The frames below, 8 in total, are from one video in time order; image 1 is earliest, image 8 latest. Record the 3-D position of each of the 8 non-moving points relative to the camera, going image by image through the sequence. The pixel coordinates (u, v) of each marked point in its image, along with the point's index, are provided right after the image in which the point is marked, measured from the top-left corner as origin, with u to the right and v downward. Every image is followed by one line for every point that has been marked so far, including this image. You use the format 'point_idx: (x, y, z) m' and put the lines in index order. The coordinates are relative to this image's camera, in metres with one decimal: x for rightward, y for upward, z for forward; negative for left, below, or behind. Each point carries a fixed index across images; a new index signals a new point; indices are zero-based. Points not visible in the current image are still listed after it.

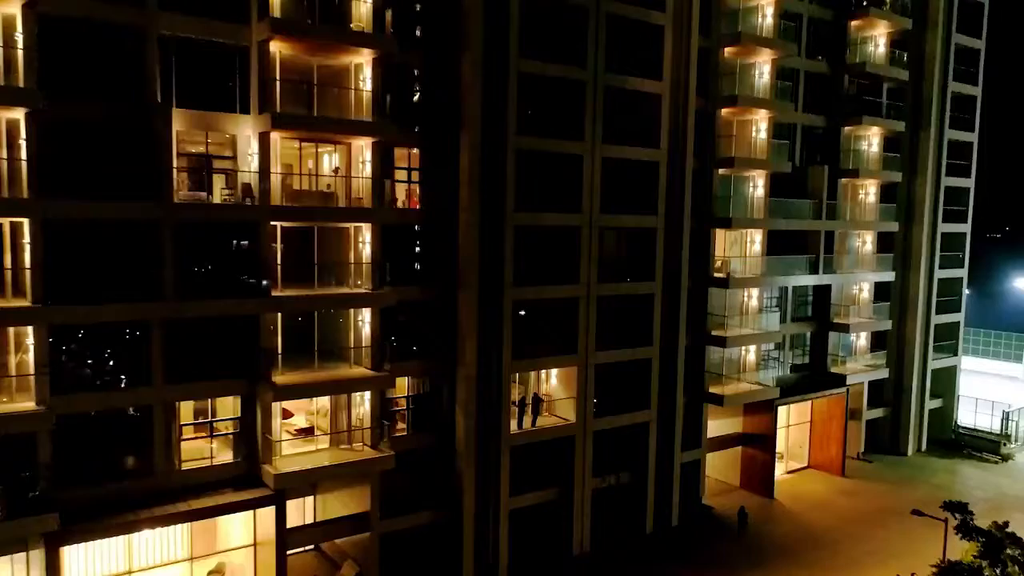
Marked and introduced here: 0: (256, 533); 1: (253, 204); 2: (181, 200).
0: (-8.4, -7.9, +19.8) m
1: (-7.9, +2.6, +18.7) m
2: (-9.5, +2.7, +18.3) m
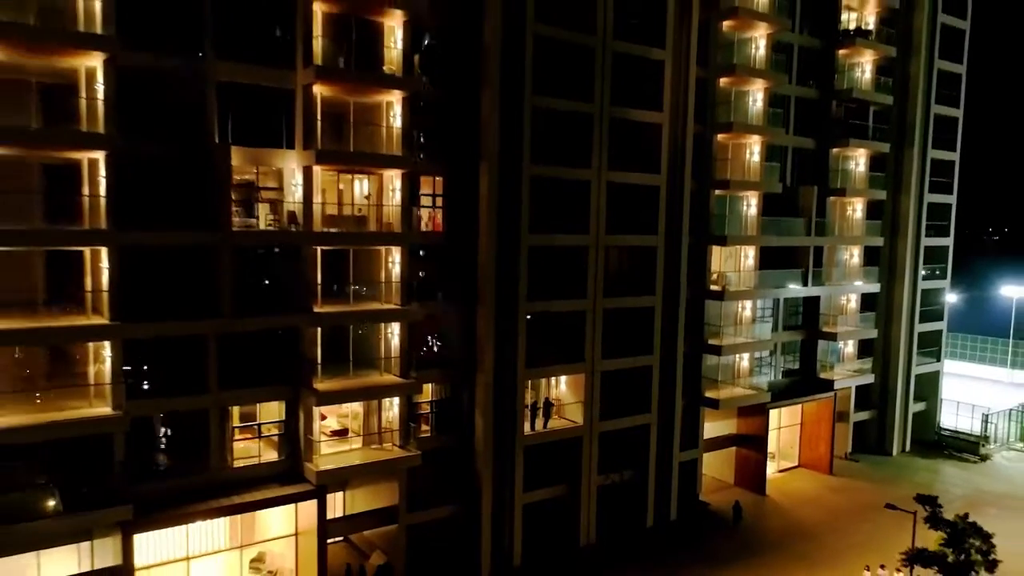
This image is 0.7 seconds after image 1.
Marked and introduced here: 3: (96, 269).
0: (-7.9, -8.5, +22.1) m
1: (-7.4, +2.0, +21.0) m
2: (-9.0, +2.1, +20.5) m
3: (-12.9, +0.6, +18.8) m
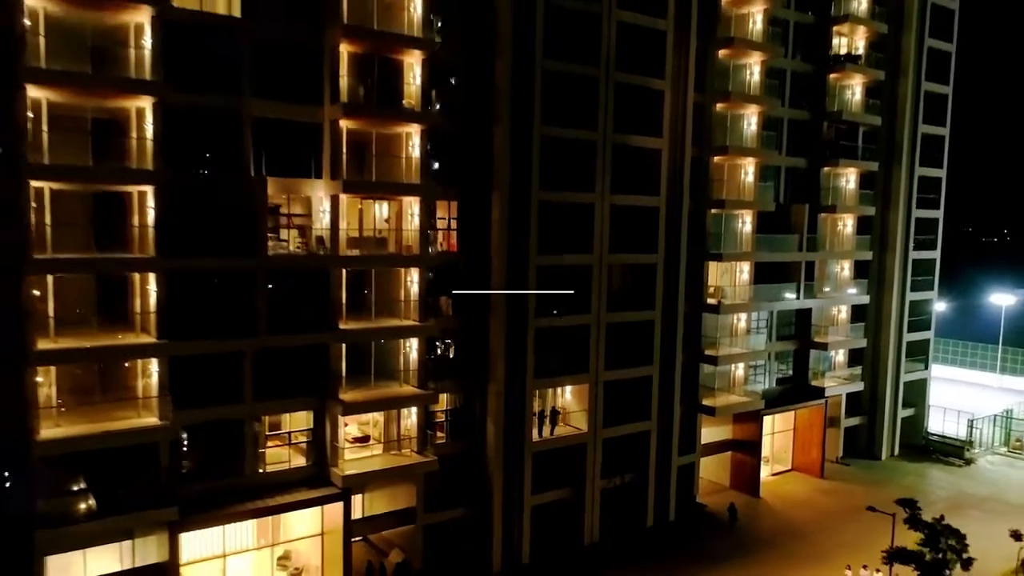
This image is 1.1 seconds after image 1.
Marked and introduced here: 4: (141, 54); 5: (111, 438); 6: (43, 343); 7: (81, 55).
0: (-7.5, -9.2, +23.9) m
1: (-7.0, +1.3, +22.7) m
2: (-8.6, +1.4, +22.3) m
3: (-12.5, -0.1, +20.6) m
4: (-12.0, +7.6, +19.8) m
5: (-12.7, -4.8, +19.3) m
6: (-14.6, -1.7, +19.0) m
7: (-13.7, +7.3, +19.4) m
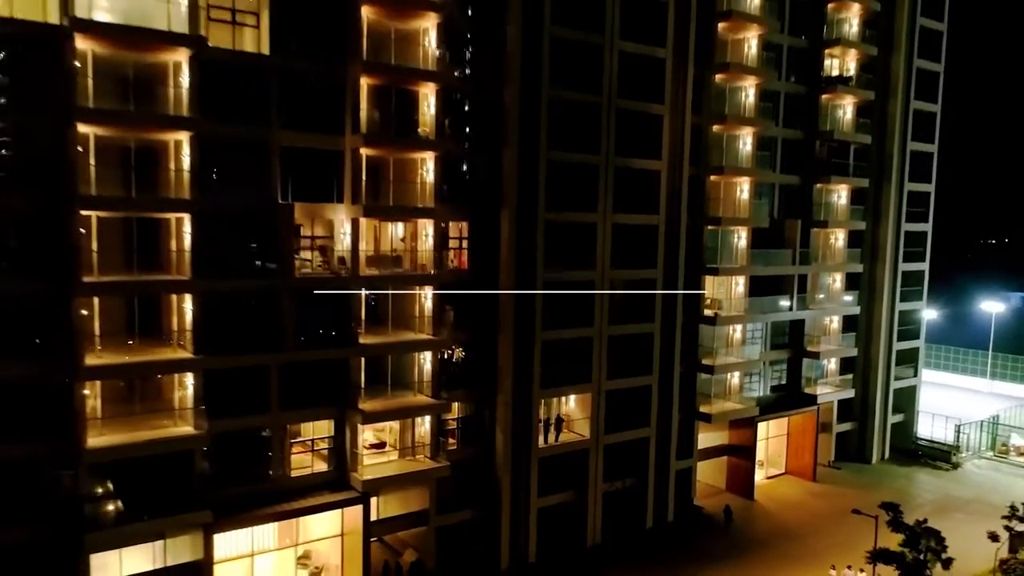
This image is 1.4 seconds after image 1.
0: (-7.1, -9.9, +25.5) m
1: (-6.6, +0.6, +24.4) m
2: (-8.2, +0.7, +23.9) m
3: (-12.1, -0.8, +22.2) m
4: (-11.7, +6.9, +21.4) m
5: (-12.4, -5.5, +20.9) m
6: (-14.2, -2.4, +20.6) m
7: (-13.4, +6.7, +21.1) m
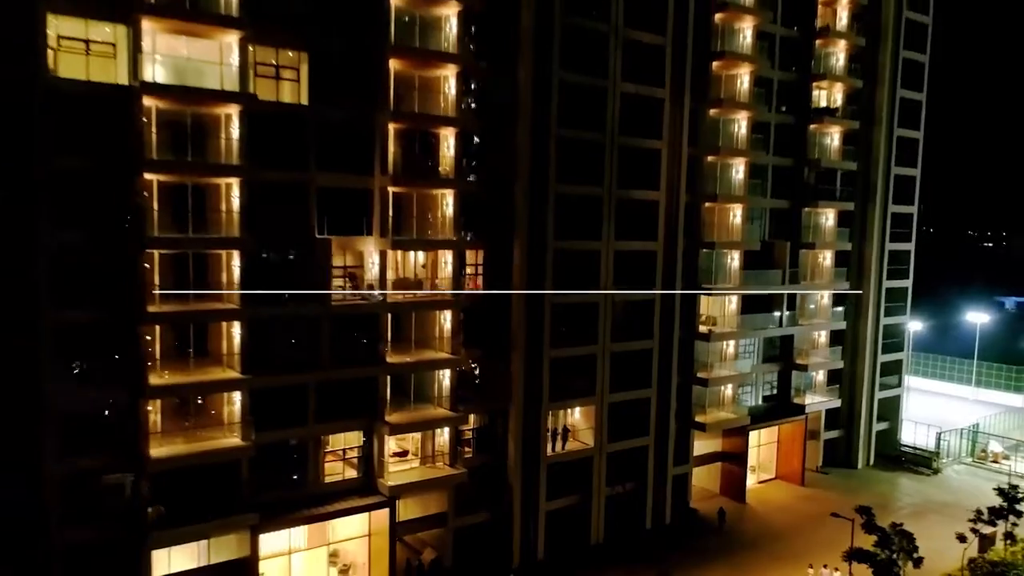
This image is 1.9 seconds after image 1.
0: (-6.6, -11.0, +28.1) m
1: (-6.1, -0.5, +27.0) m
2: (-7.7, -0.4, +26.6) m
3: (-11.6, -1.9, +24.9) m
4: (-11.1, +5.8, +24.0) m
5: (-11.9, -6.5, +23.6) m
6: (-13.7, -3.5, +23.3) m
7: (-12.8, +5.6, +23.7) m
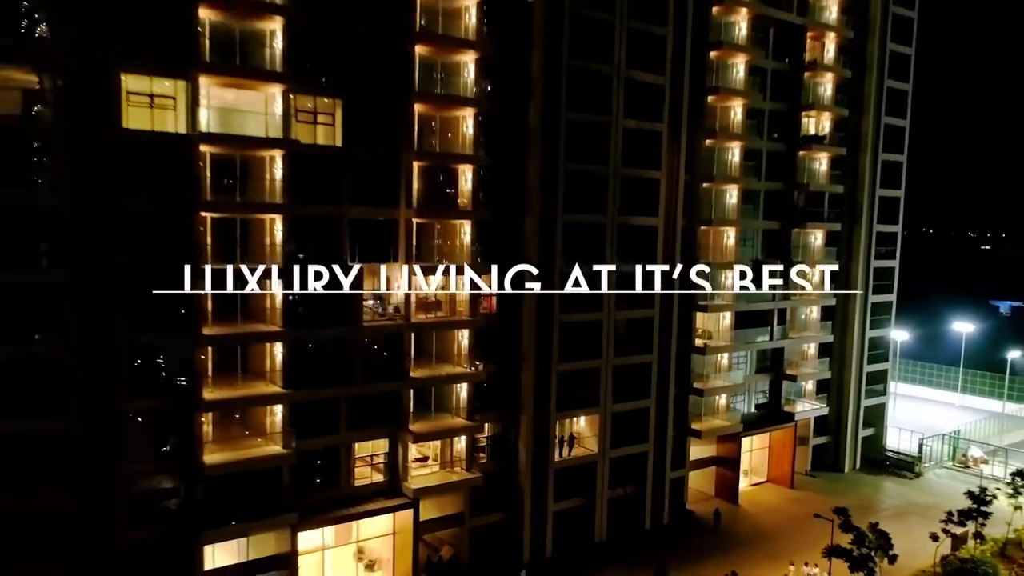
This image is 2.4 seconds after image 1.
0: (-6.0, -12.1, +31.0) m
1: (-5.5, -1.5, +29.9) m
2: (-7.1, -1.5, +29.4) m
3: (-11.0, -2.9, +27.7) m
4: (-10.5, +4.7, +26.9) m
5: (-11.3, -7.6, +26.4) m
6: (-13.1, -4.5, +26.1) m
7: (-12.2, +4.5, +26.6) m
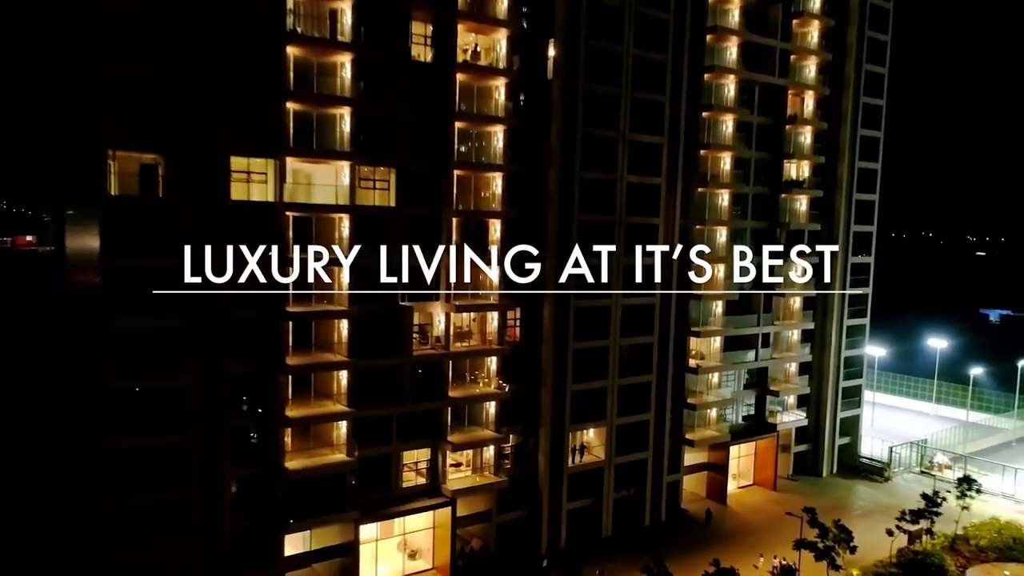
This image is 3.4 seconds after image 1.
0: (-4.8, -14.1, +36.8) m
1: (-4.2, -3.6, +35.7) m
2: (-5.8, -3.5, +35.3) m
3: (-9.7, -4.9, +33.6) m
4: (-9.2, +2.7, +32.8) m
5: (-10.0, -9.6, +32.3) m
6: (-11.8, -6.5, +32.0) m
7: (-10.9, +2.5, +32.5) m
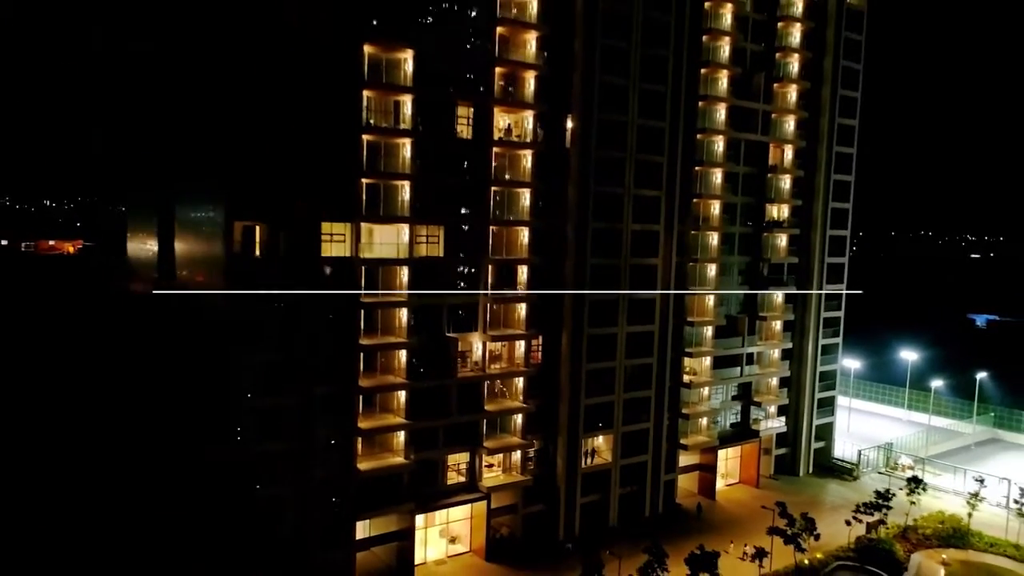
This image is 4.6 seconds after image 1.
0: (-3.0, -16.5, +44.8) m
1: (-2.4, -6.0, +43.6) m
2: (-4.0, -5.9, +43.2) m
3: (-7.9, -7.4, +41.5) m
4: (-7.4, +0.3, +40.6) m
5: (-8.2, -12.0, +40.2) m
6: (-10.1, -8.9, +39.9) m
7: (-9.1, +0.1, +40.3) m
